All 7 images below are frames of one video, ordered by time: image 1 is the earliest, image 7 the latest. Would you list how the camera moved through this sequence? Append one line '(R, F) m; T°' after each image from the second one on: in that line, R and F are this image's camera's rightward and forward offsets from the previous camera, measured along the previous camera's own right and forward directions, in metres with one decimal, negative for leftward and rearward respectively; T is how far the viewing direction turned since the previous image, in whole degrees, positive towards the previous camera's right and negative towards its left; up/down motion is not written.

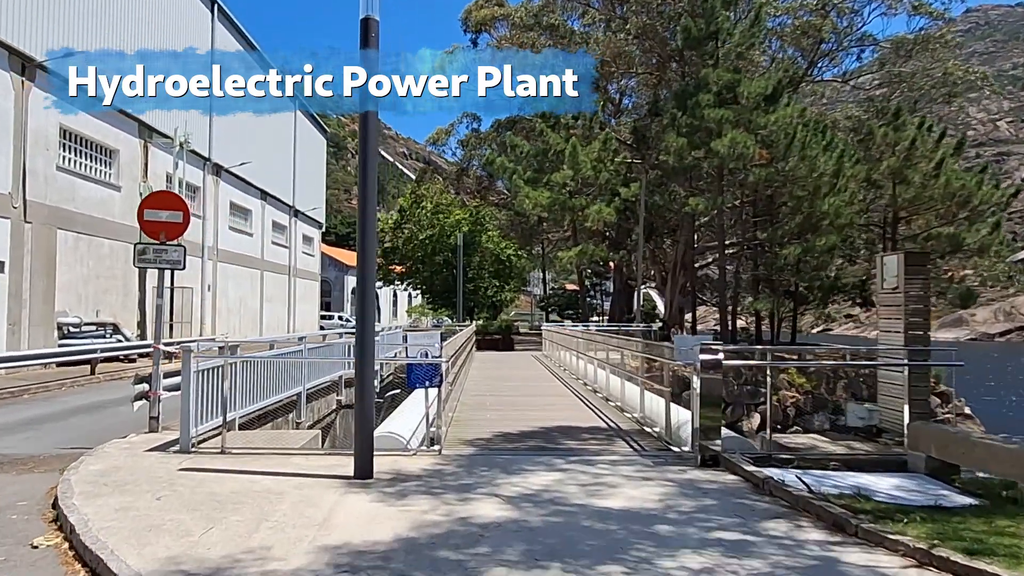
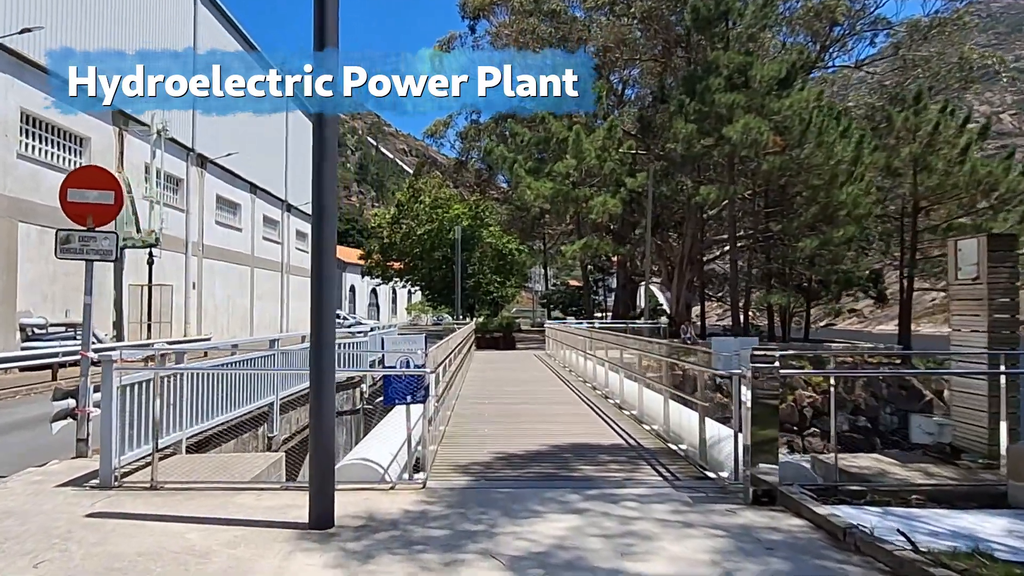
(0.0, +1.5) m; 0°
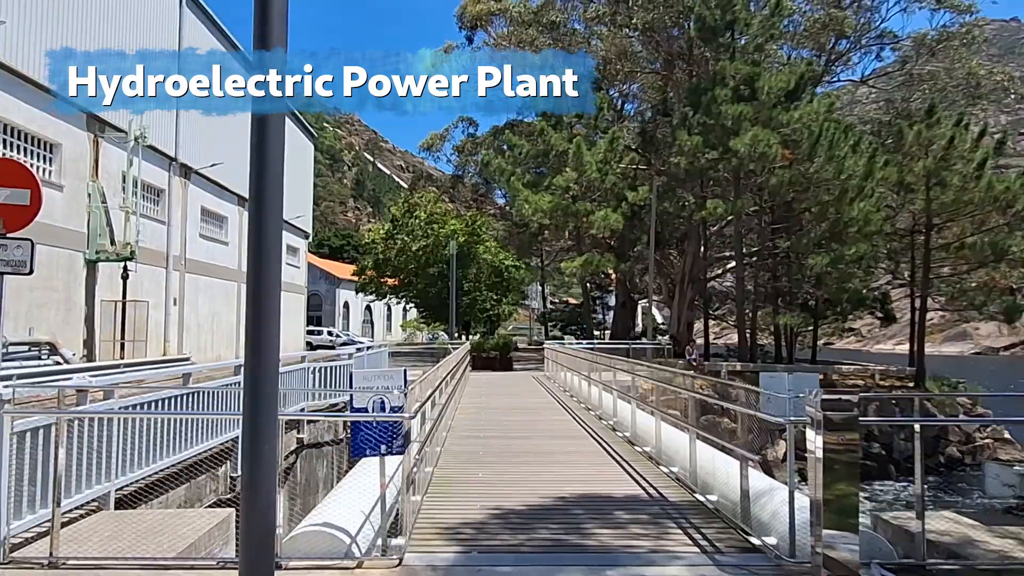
(0.0, +1.3) m; 0°
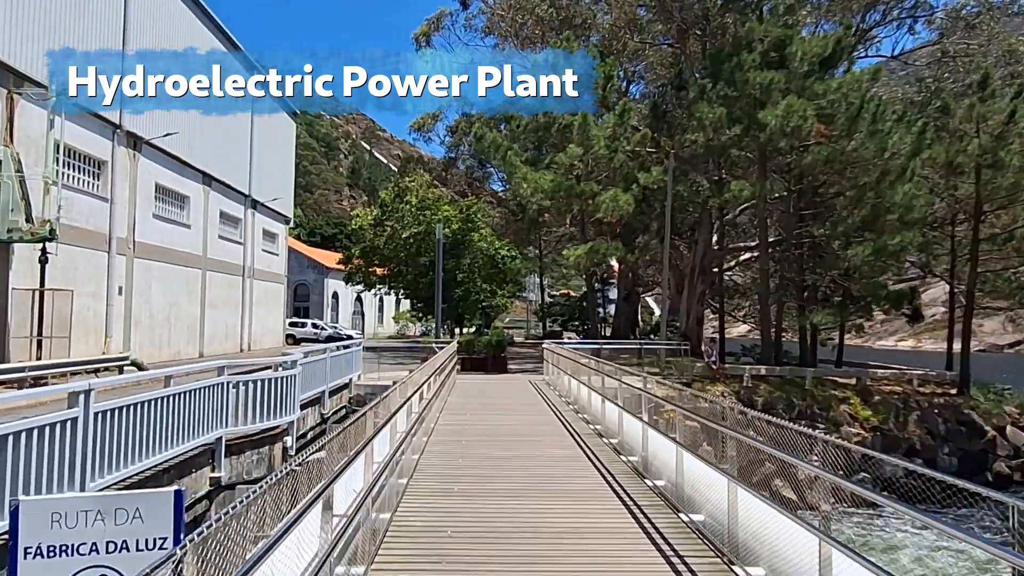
(+0.1, +3.4) m; 0°
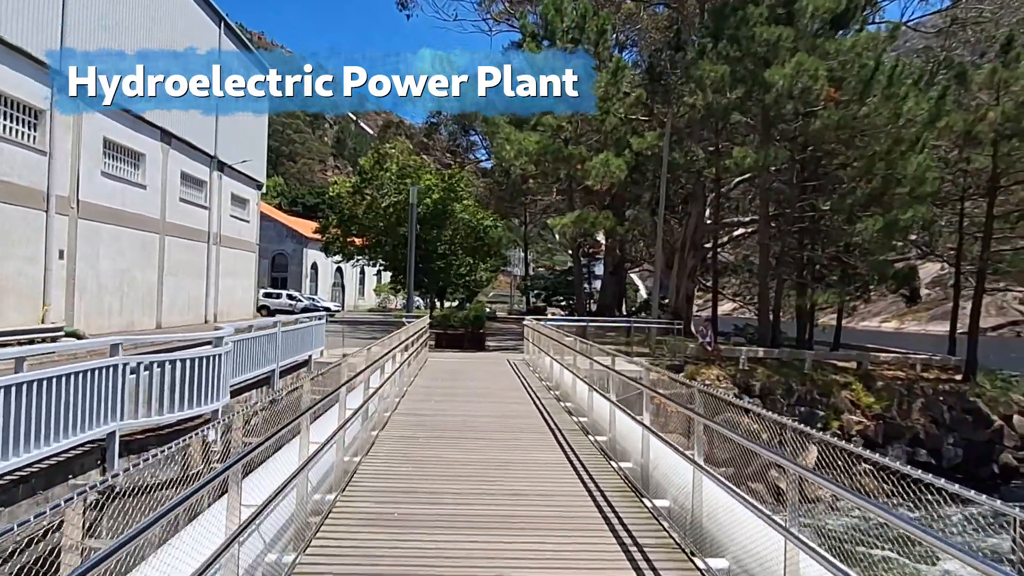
(+0.1, +1.9) m; +1°
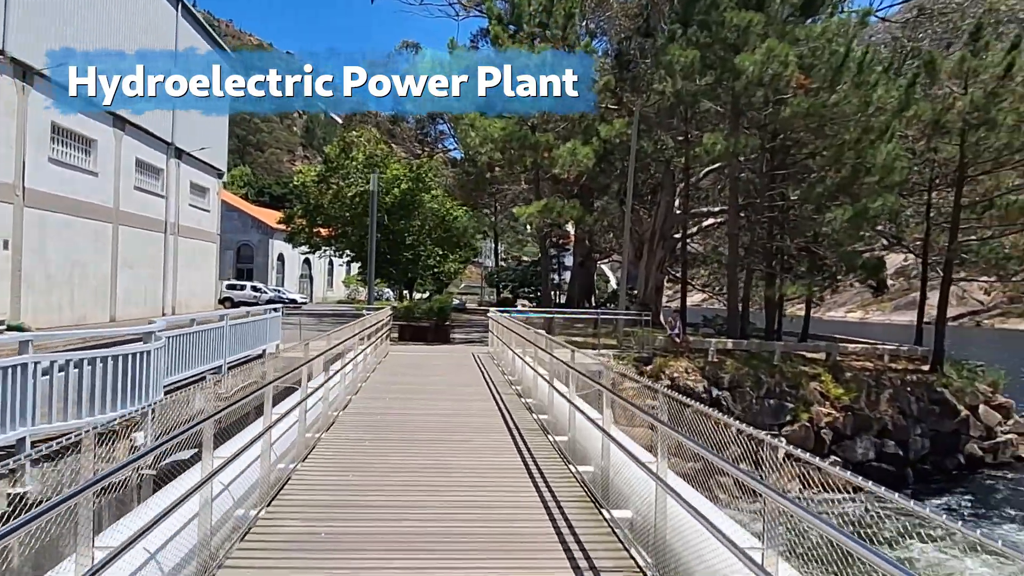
(+0.2, +0.5) m; +2°
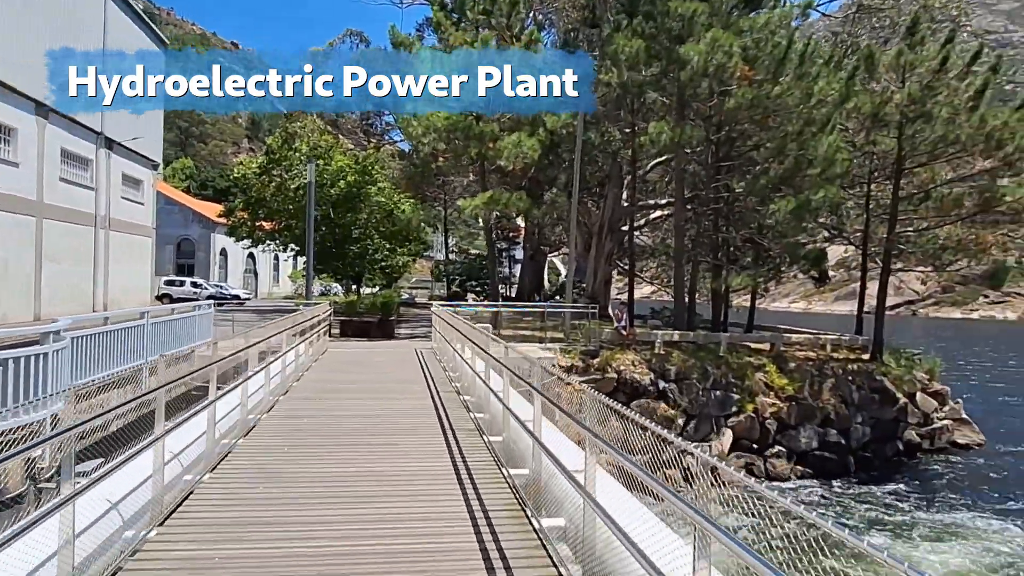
(+0.2, +0.4) m; +3°
